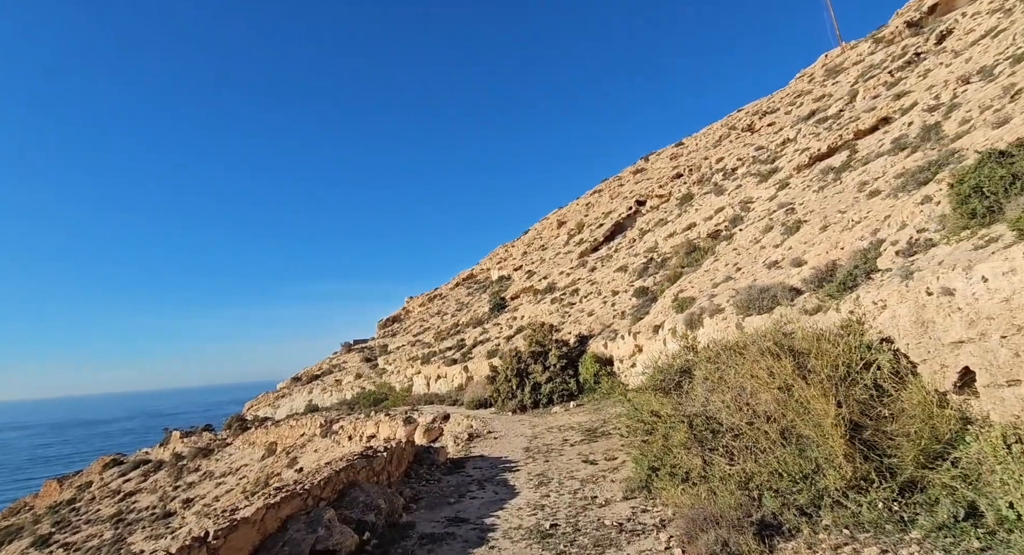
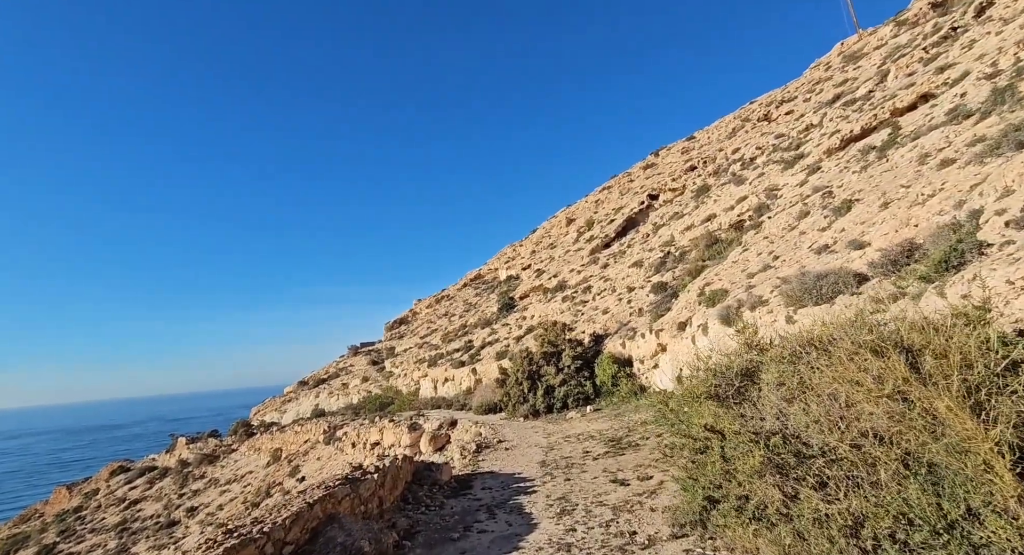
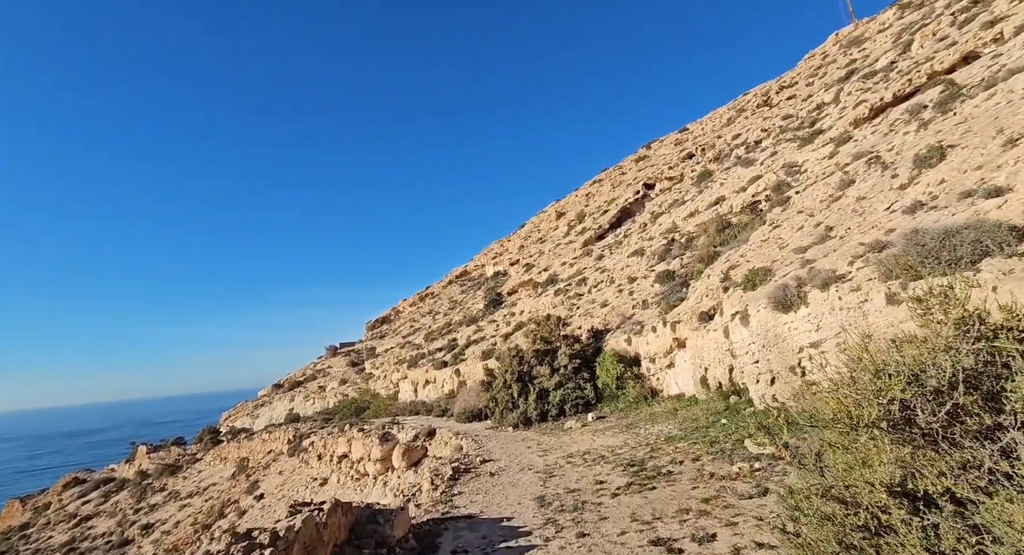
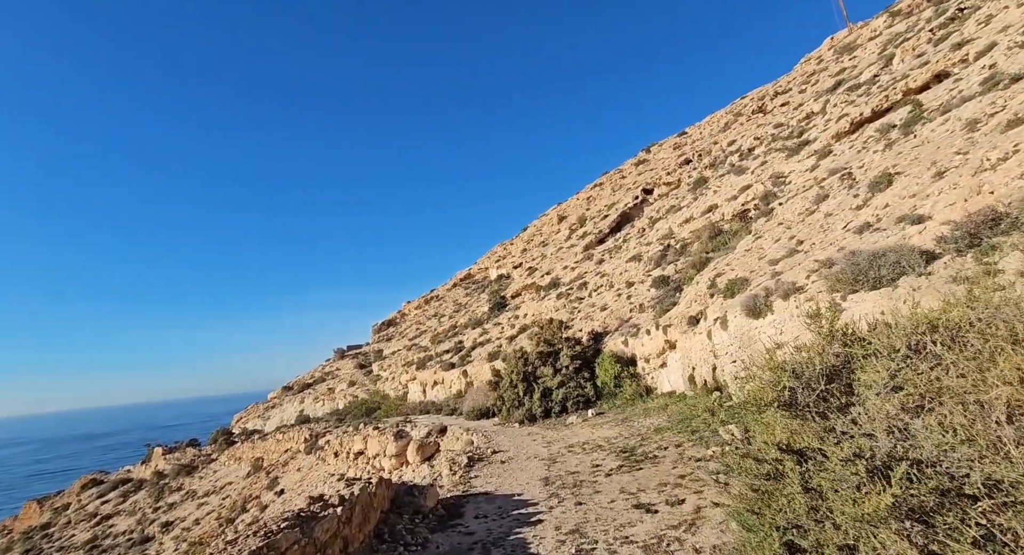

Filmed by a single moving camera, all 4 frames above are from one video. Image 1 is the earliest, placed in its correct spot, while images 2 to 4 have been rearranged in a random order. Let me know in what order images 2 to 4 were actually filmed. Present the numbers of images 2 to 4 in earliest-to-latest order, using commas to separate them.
2, 4, 3
